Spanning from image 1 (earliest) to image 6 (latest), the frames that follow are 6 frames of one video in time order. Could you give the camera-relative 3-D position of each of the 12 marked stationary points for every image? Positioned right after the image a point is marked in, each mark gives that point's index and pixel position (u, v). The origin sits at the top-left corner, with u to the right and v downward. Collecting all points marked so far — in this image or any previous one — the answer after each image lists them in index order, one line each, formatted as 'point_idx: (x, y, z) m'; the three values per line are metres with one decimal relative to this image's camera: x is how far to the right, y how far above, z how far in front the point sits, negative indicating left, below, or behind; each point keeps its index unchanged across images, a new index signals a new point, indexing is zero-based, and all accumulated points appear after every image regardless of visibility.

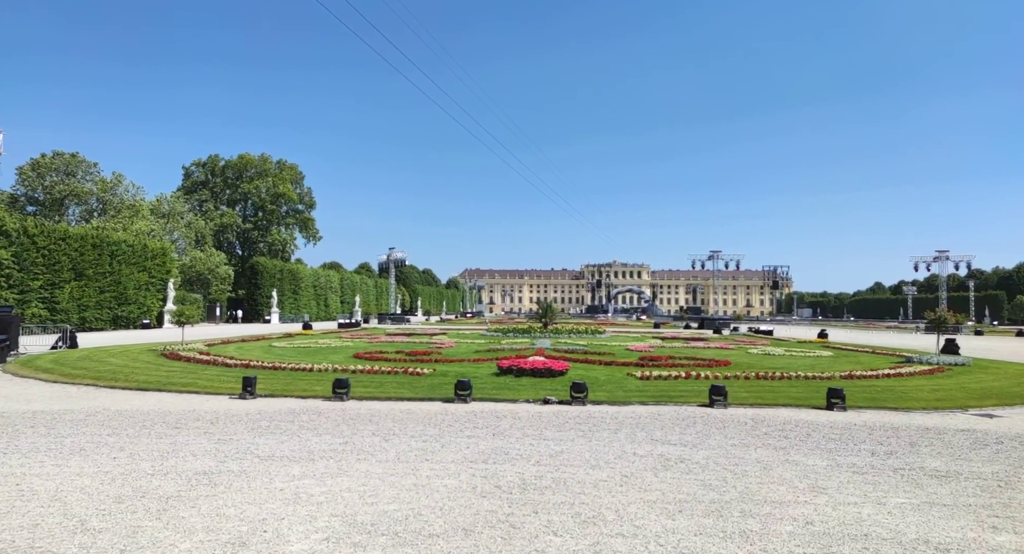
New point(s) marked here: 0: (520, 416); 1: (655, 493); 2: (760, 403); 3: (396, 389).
0: (+0.1, -2.3, +11.6) m
1: (+1.2, -1.9, +6.2) m
2: (+4.9, -2.5, +14.2) m
3: (-2.3, -2.3, +14.5) m
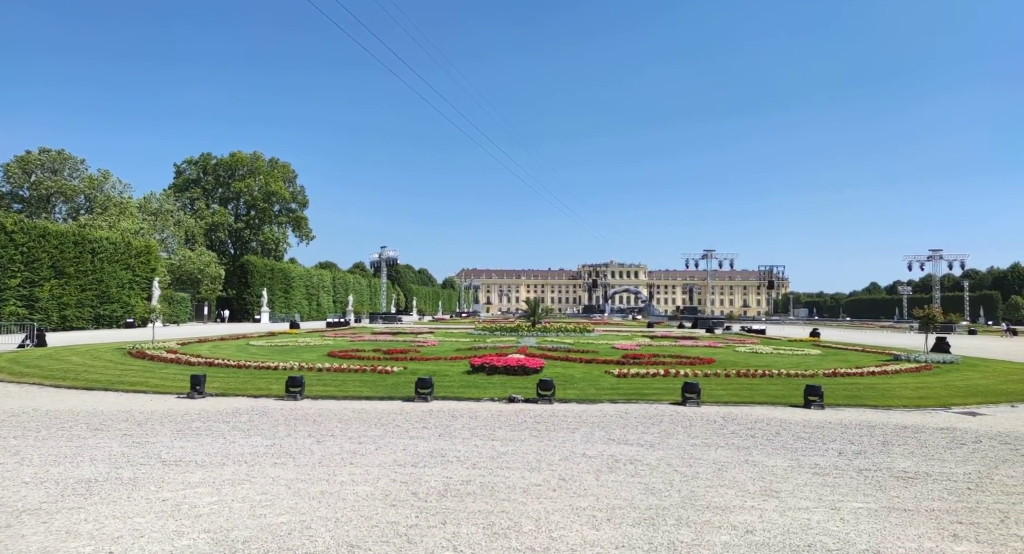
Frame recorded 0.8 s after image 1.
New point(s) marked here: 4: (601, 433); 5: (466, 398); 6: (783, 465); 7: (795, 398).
0: (-0.5, -2.1, +11.1) m
1: (+0.6, -1.8, +5.7) m
2: (+4.3, -2.4, +13.6) m
3: (-3.0, -2.2, +13.9) m
4: (+1.2, -2.1, +9.6) m
5: (-0.8, -2.2, +13.1) m
6: (+2.8, -2.0, +7.5) m
7: (+5.6, -2.4, +14.1) m
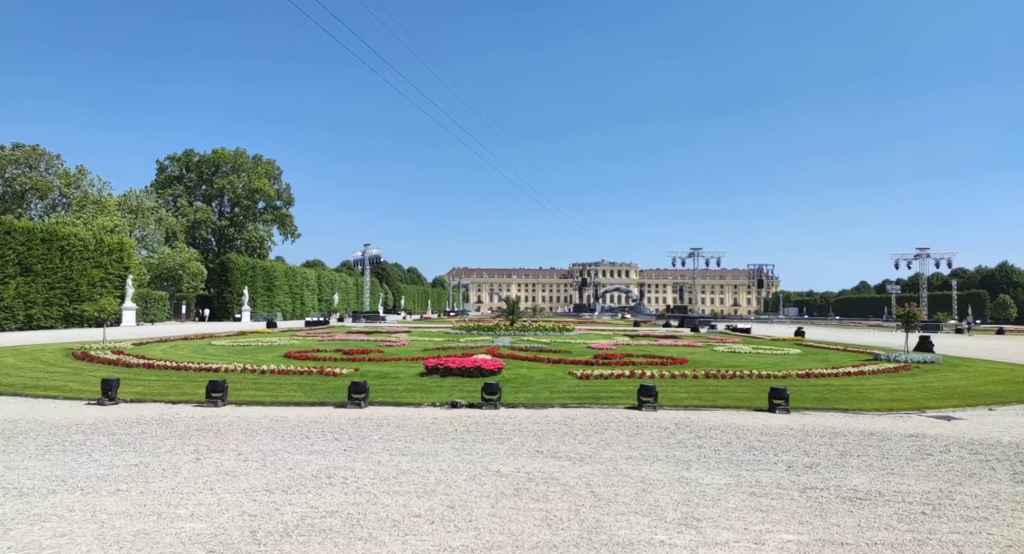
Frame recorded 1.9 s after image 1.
0: (-1.5, -2.1, +10.2) m
1: (-0.3, -1.7, +4.8) m
2: (+3.3, -2.3, +12.8) m
3: (-4.0, -2.1, +12.9) m
4: (+0.3, -2.0, +8.7) m
5: (-1.8, -2.1, +12.1) m
6: (+1.9, -1.9, +6.6) m
7: (+4.6, -2.3, +13.3) m
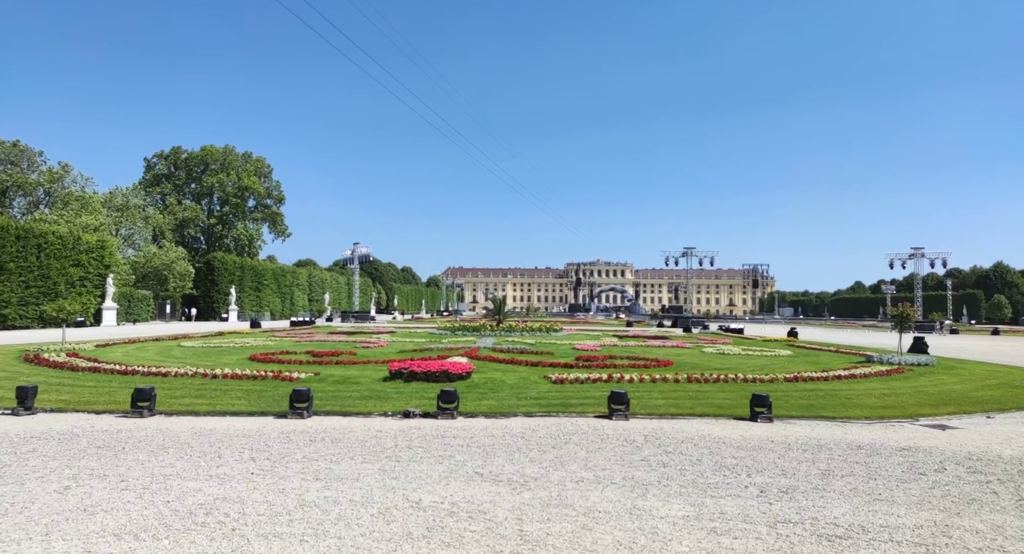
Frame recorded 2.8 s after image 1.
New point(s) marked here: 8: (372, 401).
0: (-2.1, -2.0, +9.2) m
1: (-0.9, -1.7, +3.8) m
2: (+2.6, -2.3, +11.8) m
3: (-4.6, -2.0, +11.9) m
4: (-0.4, -2.0, +7.7) m
5: (-2.5, -2.1, +11.1) m
6: (+1.3, -1.9, +5.6) m
7: (+3.9, -2.3, +12.3) m
8: (-2.4, -2.1, +12.3) m
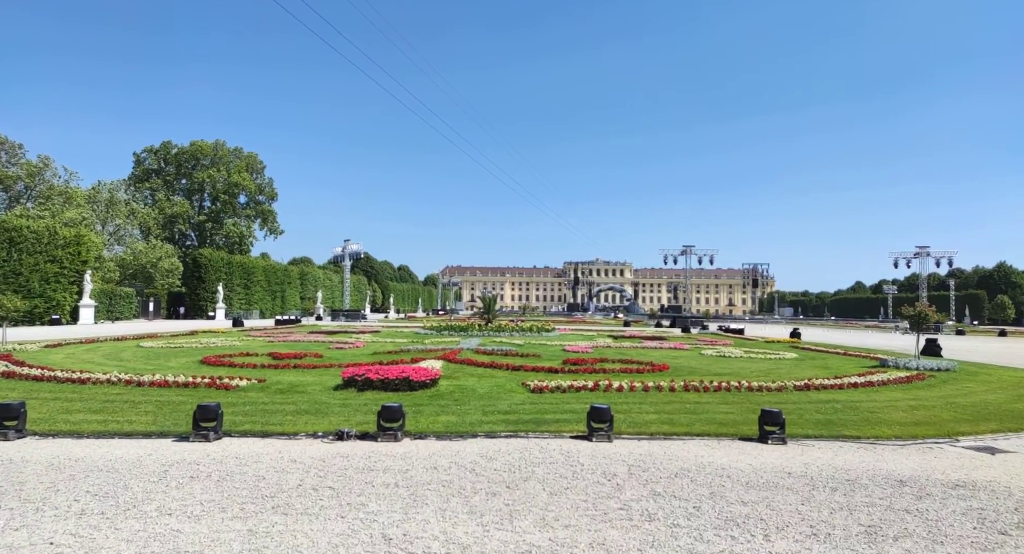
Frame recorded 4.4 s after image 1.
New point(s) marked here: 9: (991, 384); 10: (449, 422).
0: (-2.7, -1.9, +7.2) m
1: (-1.4, -1.5, +1.8) m
2: (+2.1, -2.1, +9.8) m
3: (-5.2, -1.9, +9.9) m
4: (-0.9, -1.9, +5.7) m
5: (-3.0, -2.0, +9.1) m
6: (+0.7, -1.7, +3.6) m
7: (+3.4, -2.2, +10.3) m
8: (-3.0, -2.0, +10.3) m
9: (+11.8, -2.6, +17.7) m
10: (-0.9, -2.1, +10.3) m
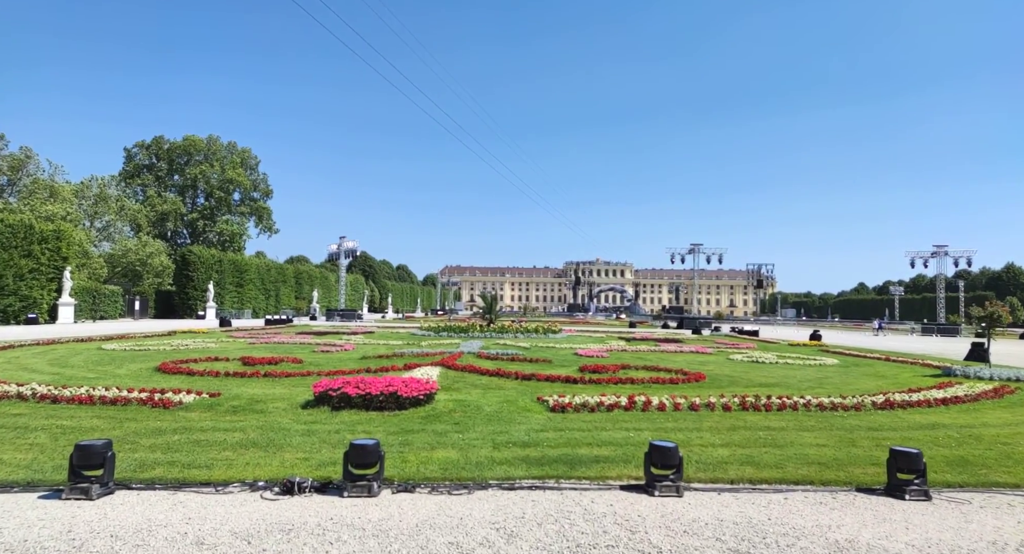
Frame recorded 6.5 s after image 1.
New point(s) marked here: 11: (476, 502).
0: (-2.4, -1.7, +4.3) m
1: (-1.2, -1.4, -1.0) m
2: (+2.3, -2.0, +7.0) m
3: (-5.0, -1.7, +7.1) m
4: (-0.7, -1.7, +2.8) m
5: (-2.8, -1.8, +6.3) m
6: (+1.0, -1.6, +0.8) m
7: (+3.6, -2.0, +7.5) m
8: (-2.7, -1.8, +7.5) m
9: (+12.1, -2.5, +14.9) m
10: (-0.7, -1.9, +7.5) m
11: (-0.3, -1.9, +6.1) m
